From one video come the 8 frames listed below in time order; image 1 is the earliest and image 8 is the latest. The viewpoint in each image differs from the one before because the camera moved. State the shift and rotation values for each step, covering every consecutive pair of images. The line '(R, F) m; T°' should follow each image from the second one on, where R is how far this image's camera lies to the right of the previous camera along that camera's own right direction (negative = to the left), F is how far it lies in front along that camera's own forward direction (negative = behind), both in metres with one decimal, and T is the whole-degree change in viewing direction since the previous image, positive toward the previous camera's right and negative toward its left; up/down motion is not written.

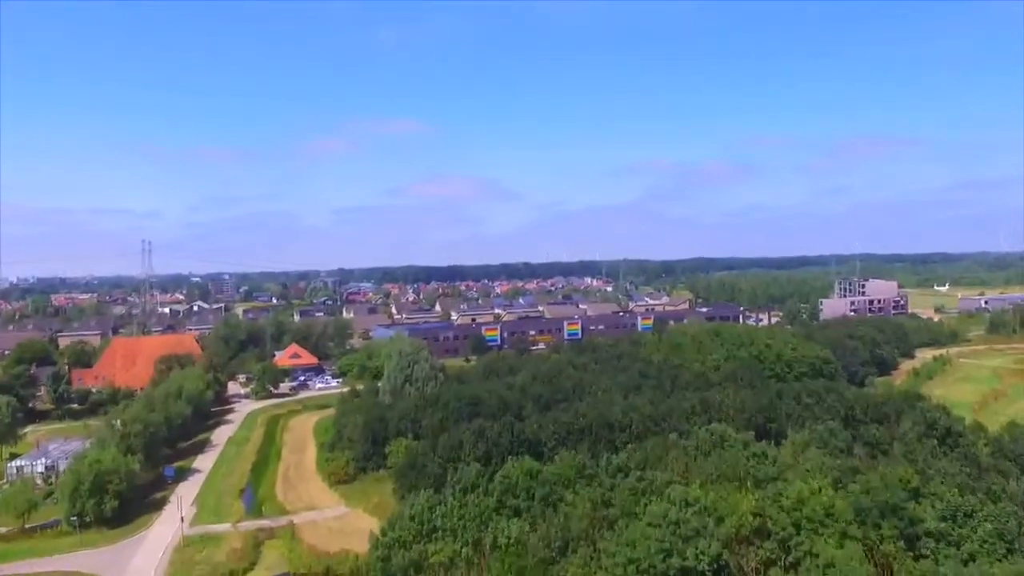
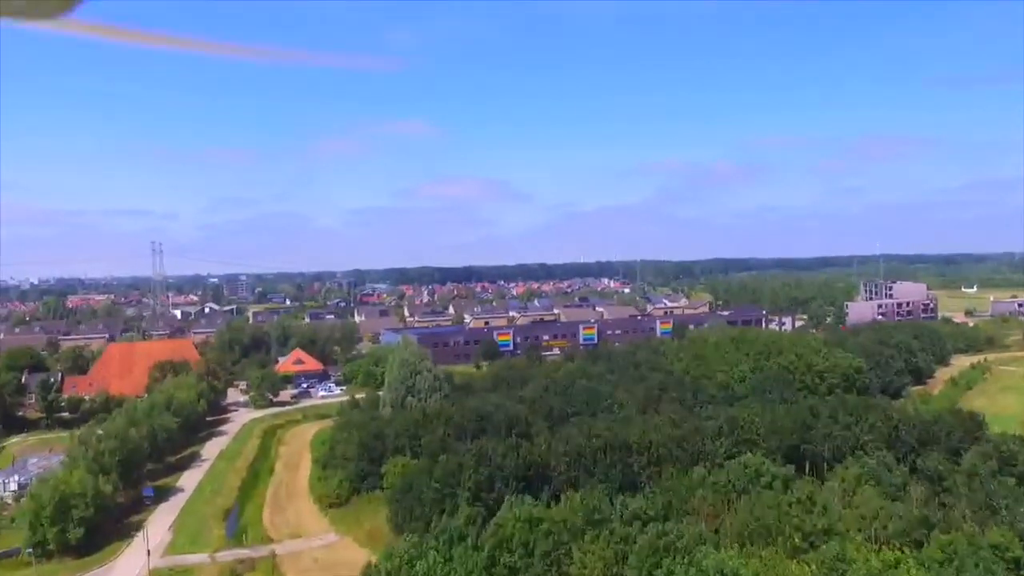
(+0.2, +1.3) m; -1°
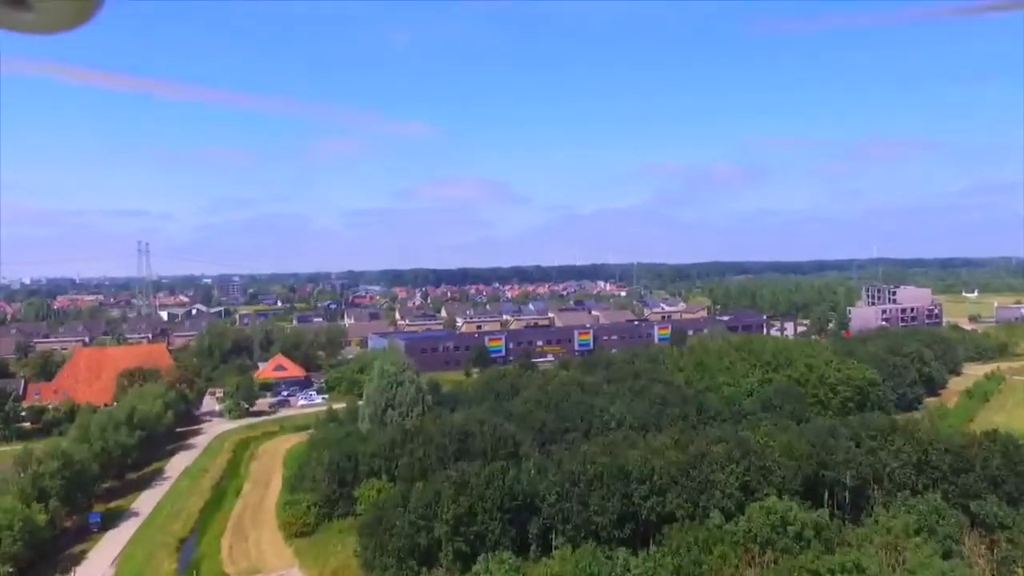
(+0.1, +1.3) m; 0°
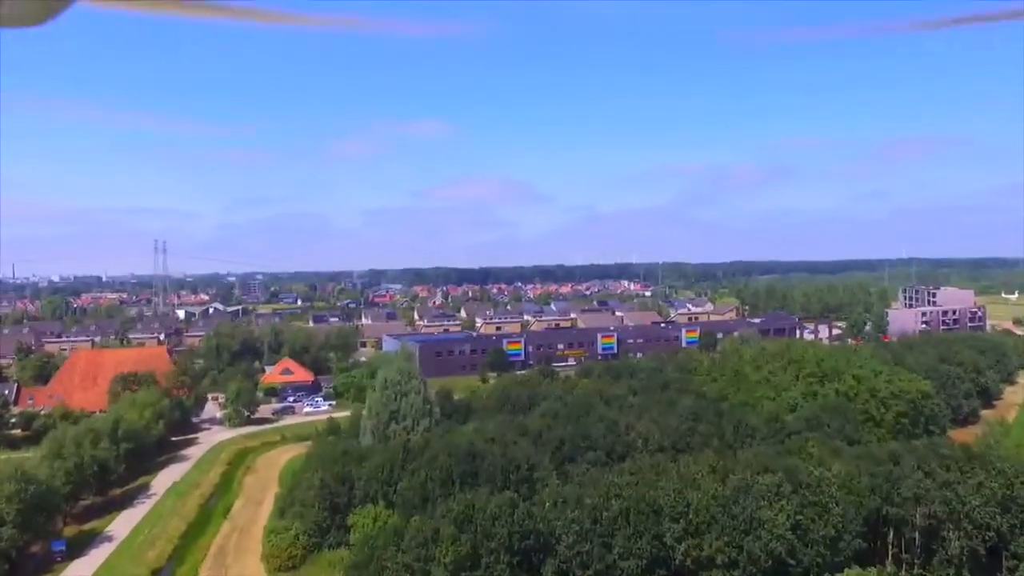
(+0.1, +1.5) m; -2°
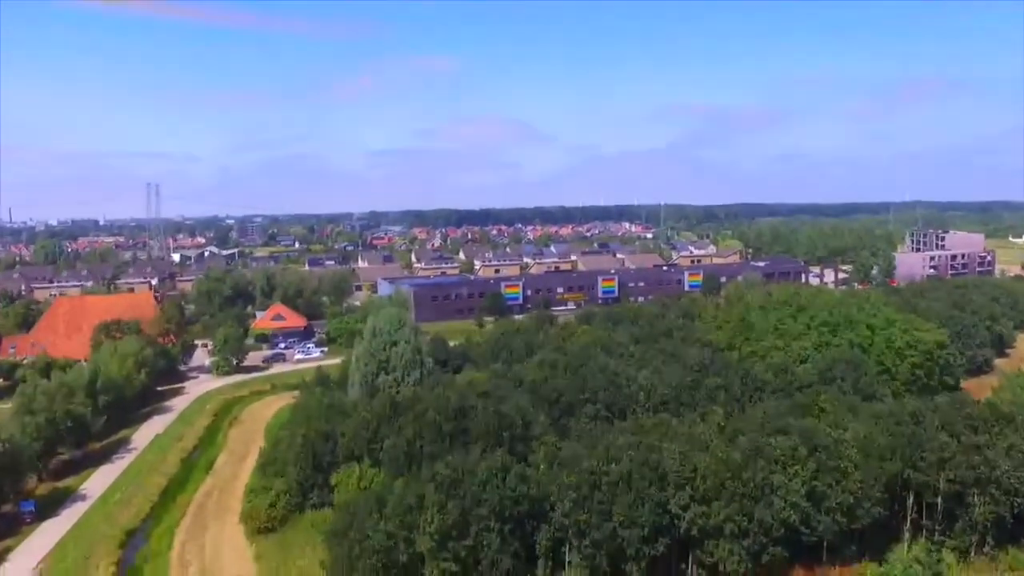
(+0.1, +0.9) m; 0°
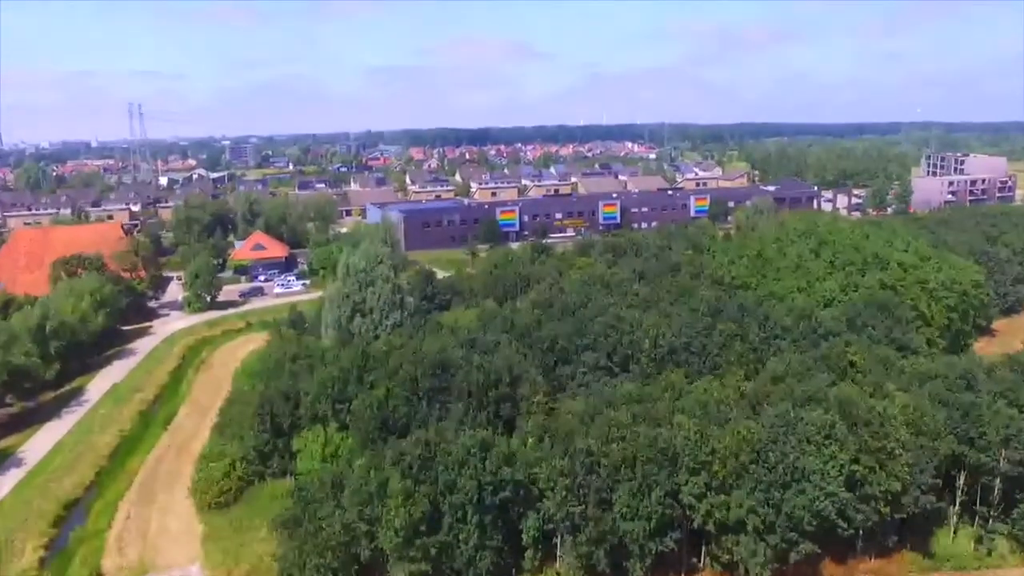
(+0.2, +1.6) m; 0°
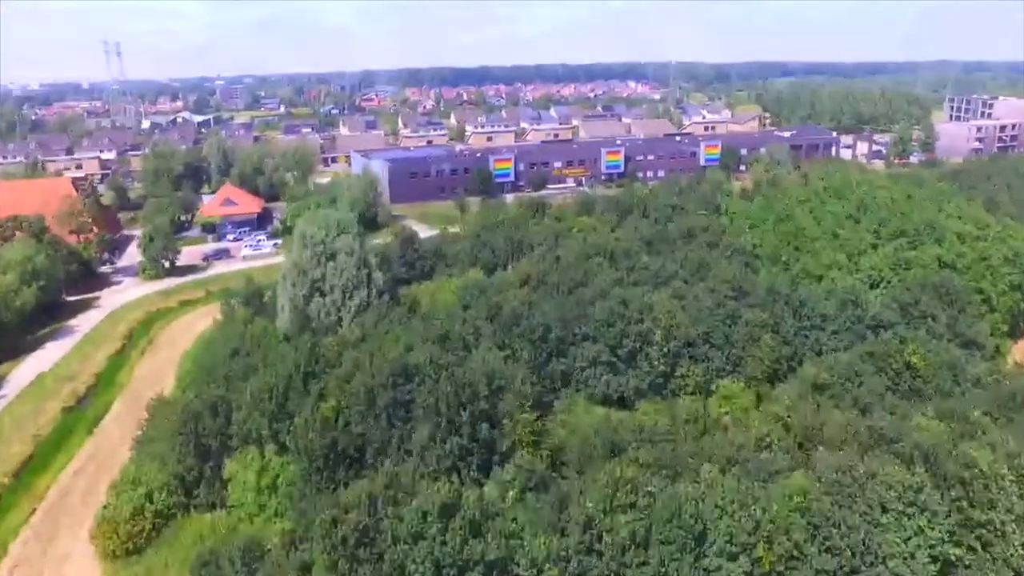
(+0.2, +2.0) m; 0°
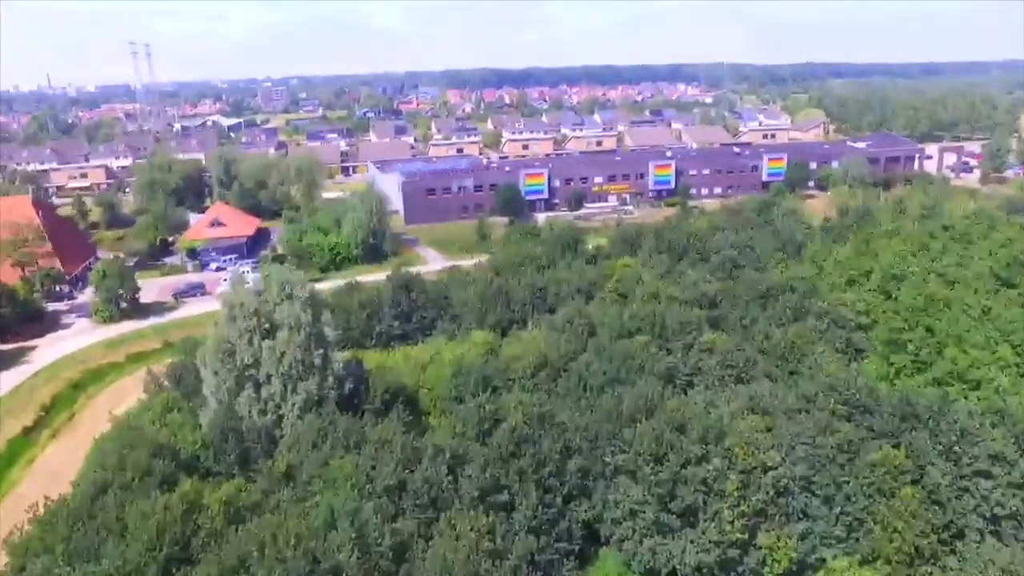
(+0.4, +3.3) m; -3°
